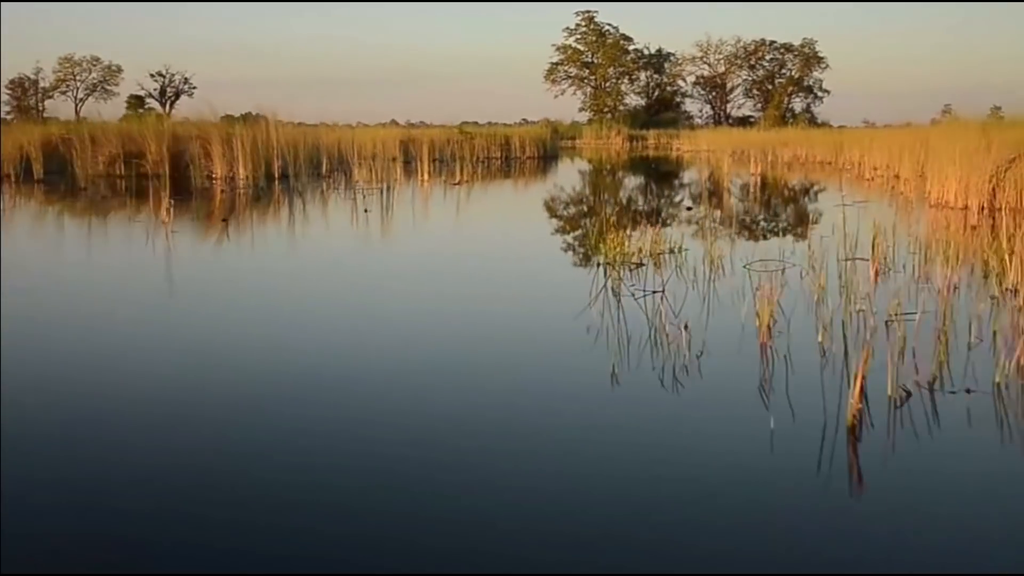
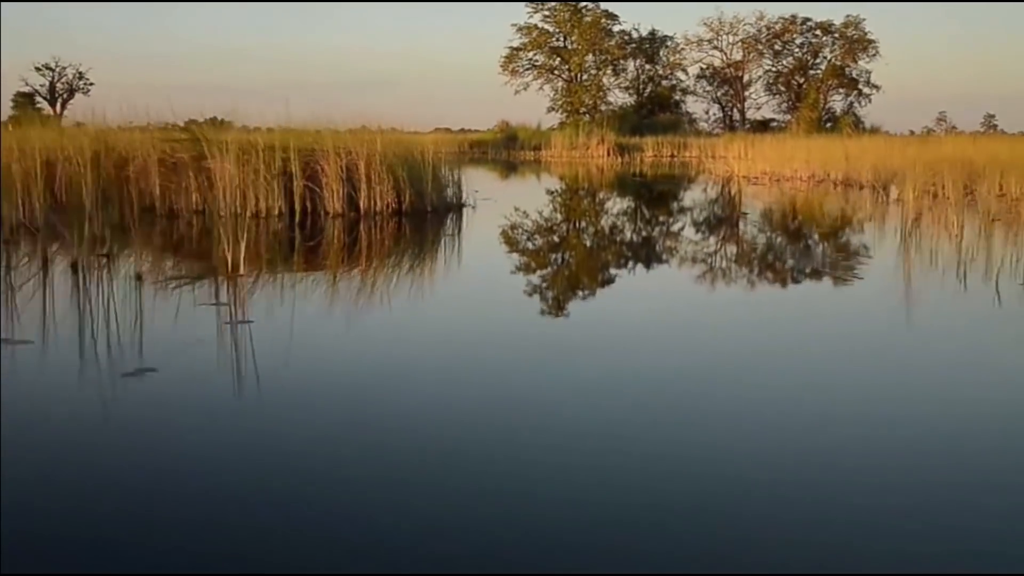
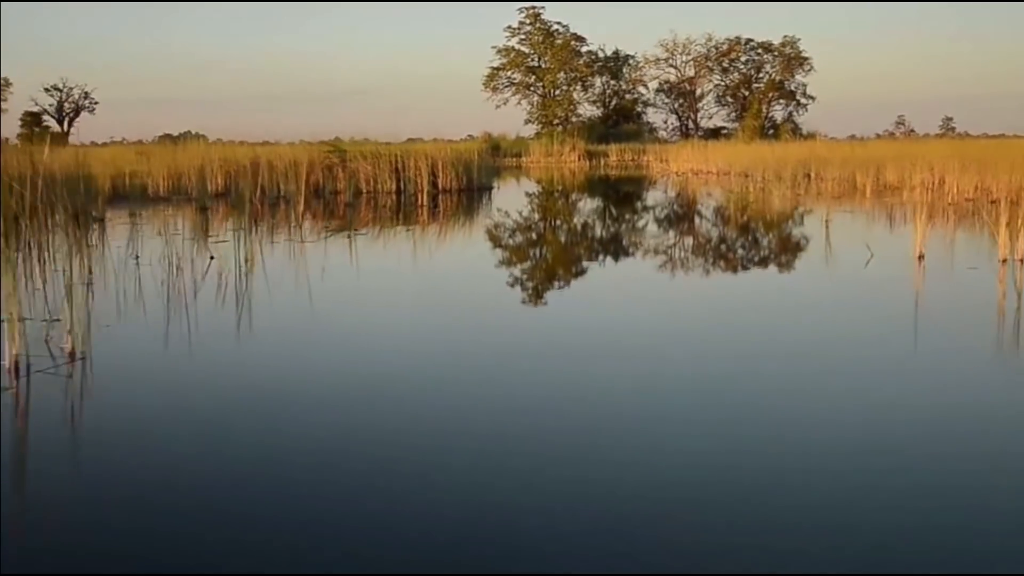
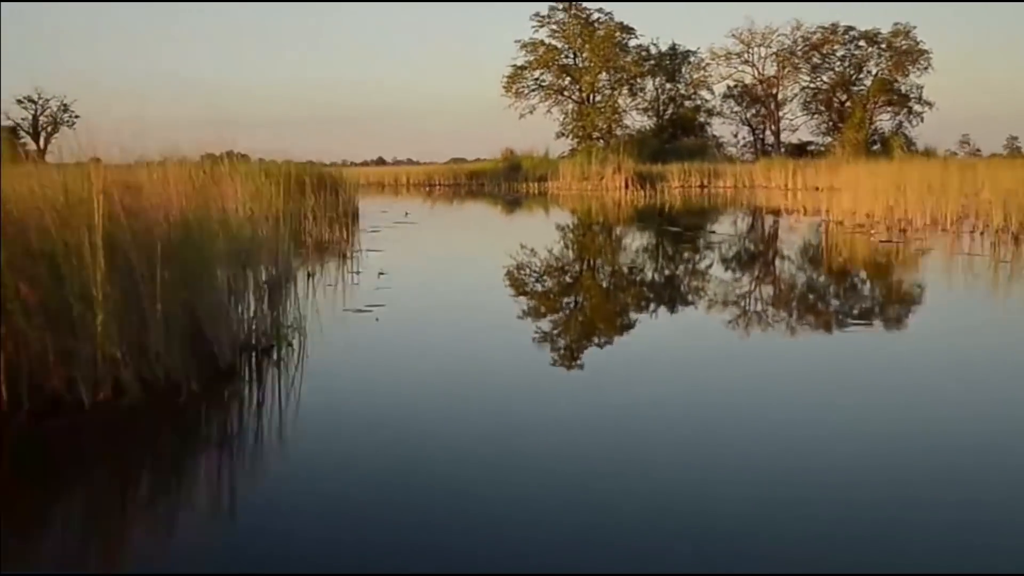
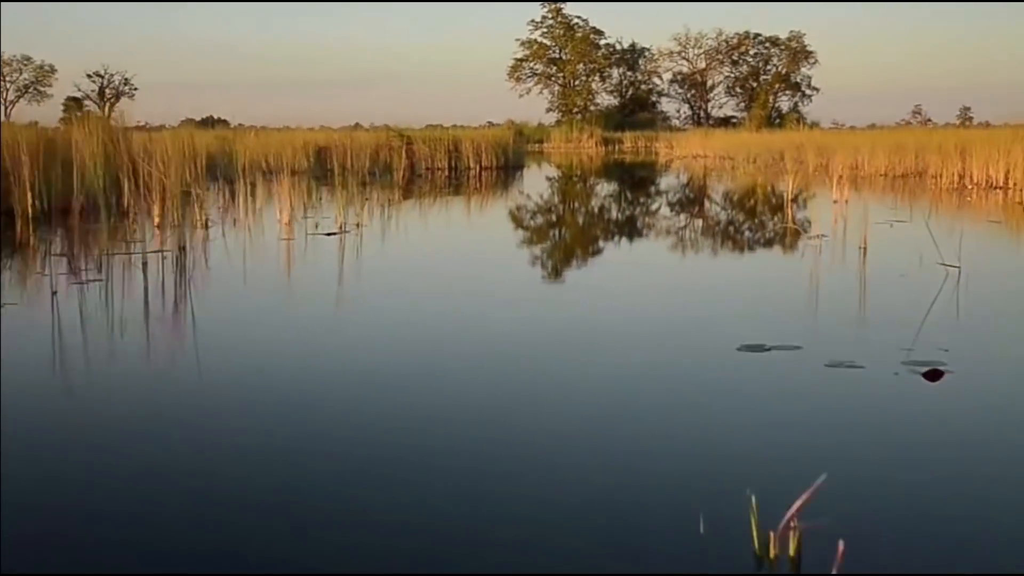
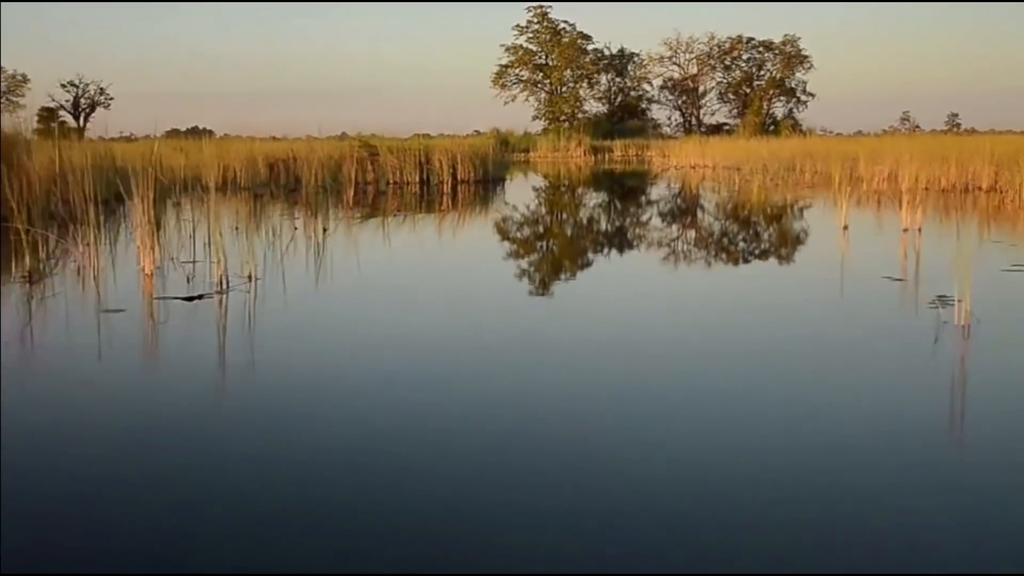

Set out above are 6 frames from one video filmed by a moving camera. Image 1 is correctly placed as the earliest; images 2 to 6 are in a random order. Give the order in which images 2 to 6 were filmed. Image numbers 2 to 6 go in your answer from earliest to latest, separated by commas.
5, 6, 3, 2, 4
